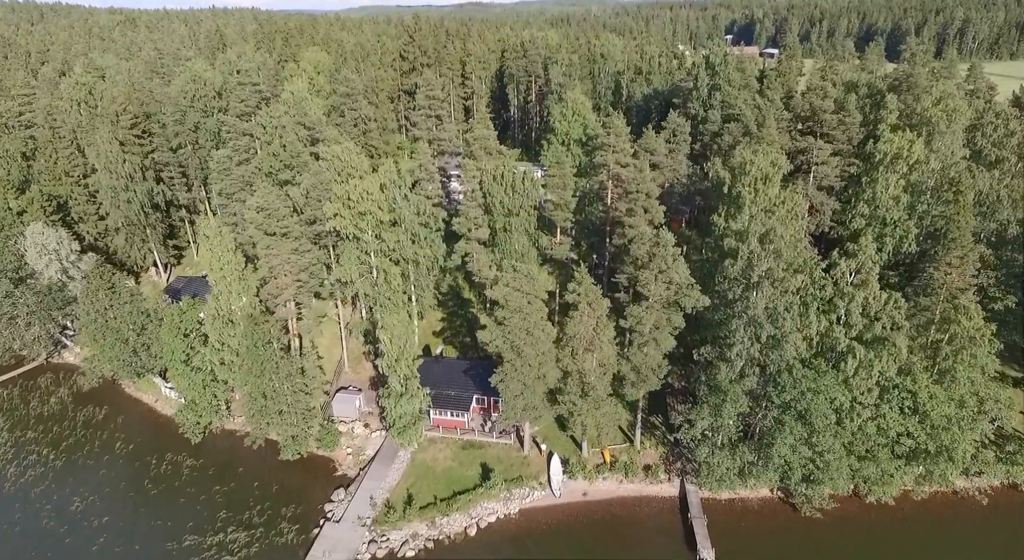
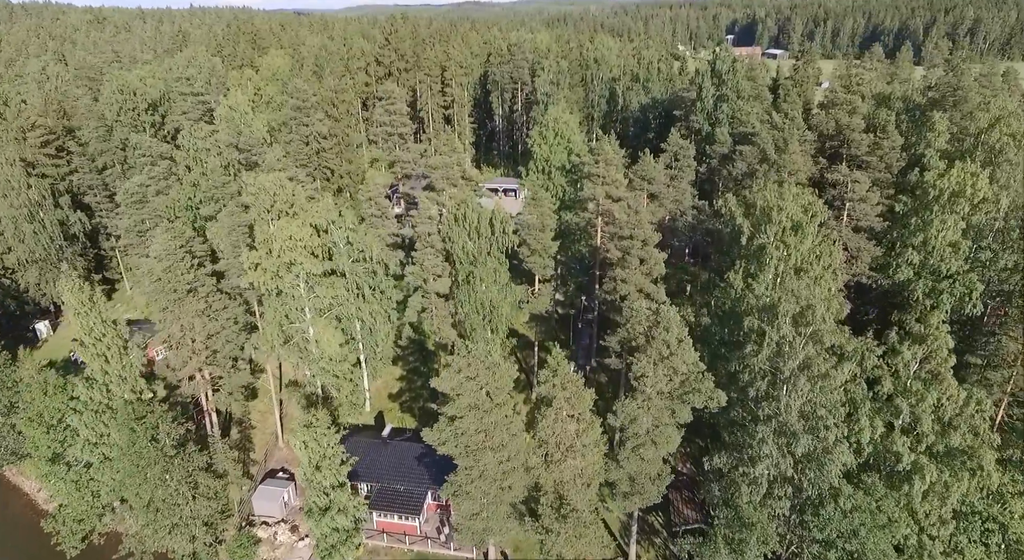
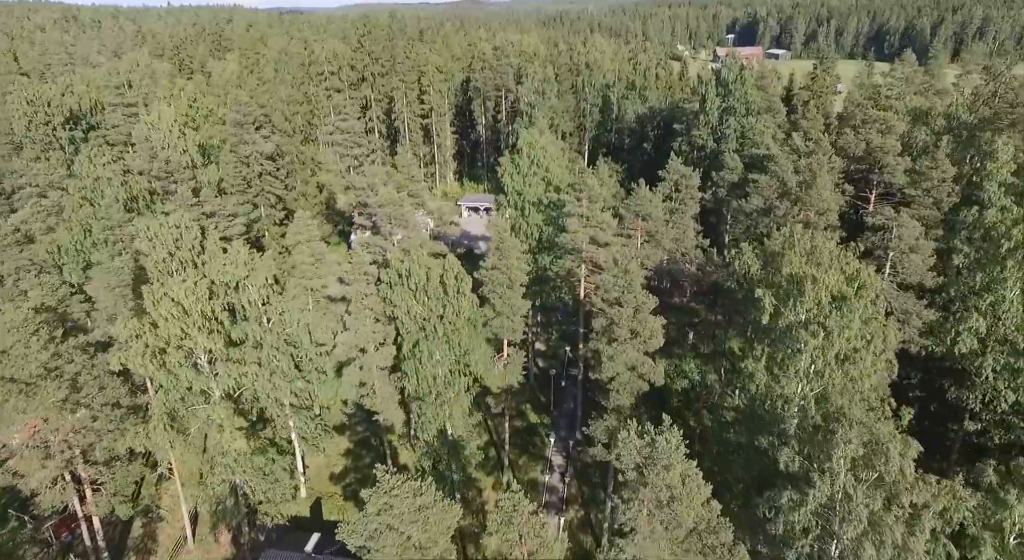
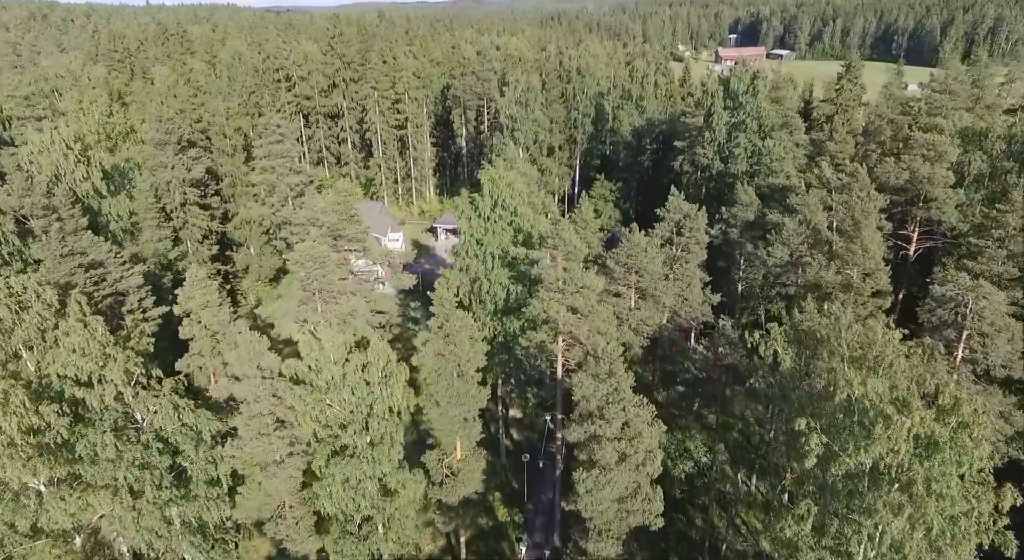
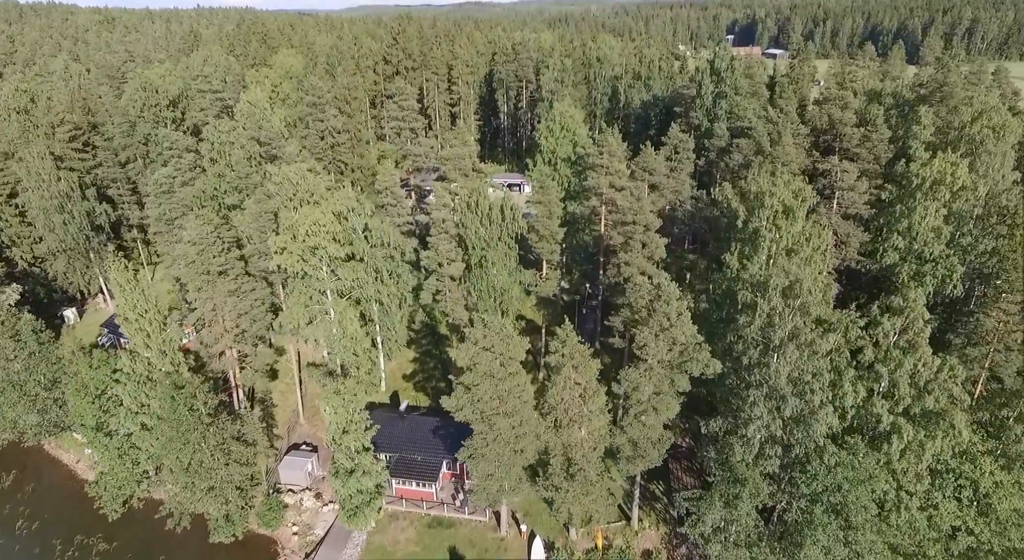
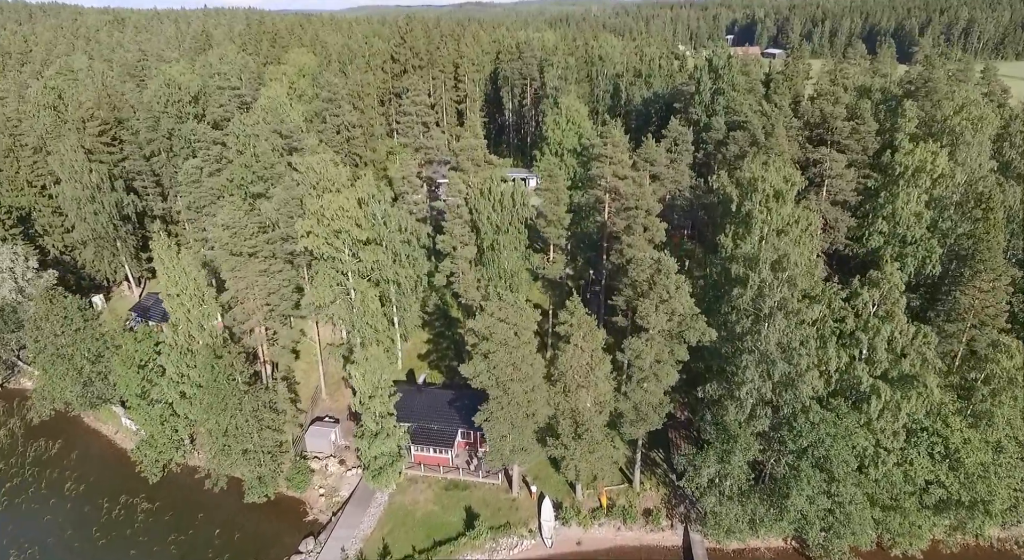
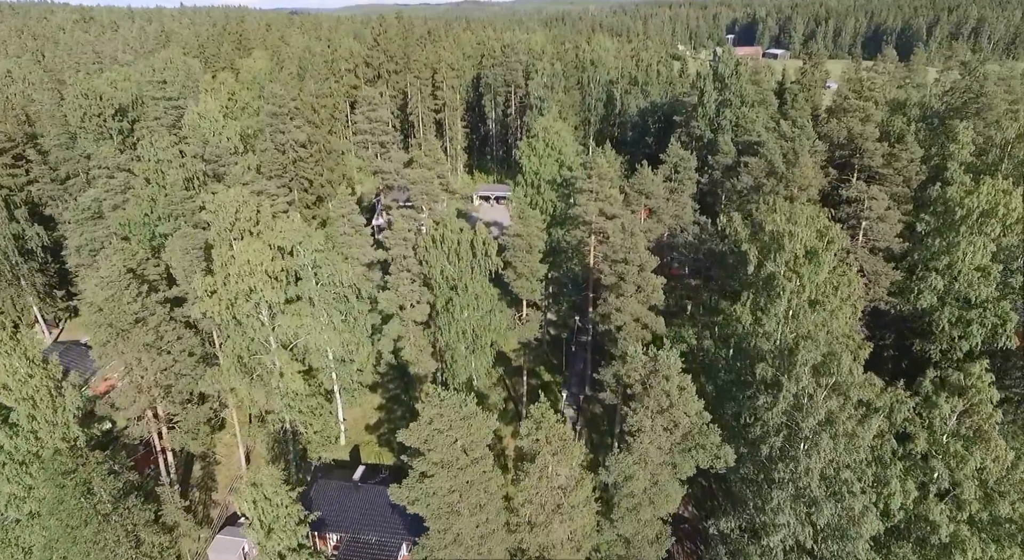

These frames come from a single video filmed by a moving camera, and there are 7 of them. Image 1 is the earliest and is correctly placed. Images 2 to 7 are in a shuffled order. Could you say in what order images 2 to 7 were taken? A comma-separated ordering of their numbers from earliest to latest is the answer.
6, 5, 2, 7, 3, 4
